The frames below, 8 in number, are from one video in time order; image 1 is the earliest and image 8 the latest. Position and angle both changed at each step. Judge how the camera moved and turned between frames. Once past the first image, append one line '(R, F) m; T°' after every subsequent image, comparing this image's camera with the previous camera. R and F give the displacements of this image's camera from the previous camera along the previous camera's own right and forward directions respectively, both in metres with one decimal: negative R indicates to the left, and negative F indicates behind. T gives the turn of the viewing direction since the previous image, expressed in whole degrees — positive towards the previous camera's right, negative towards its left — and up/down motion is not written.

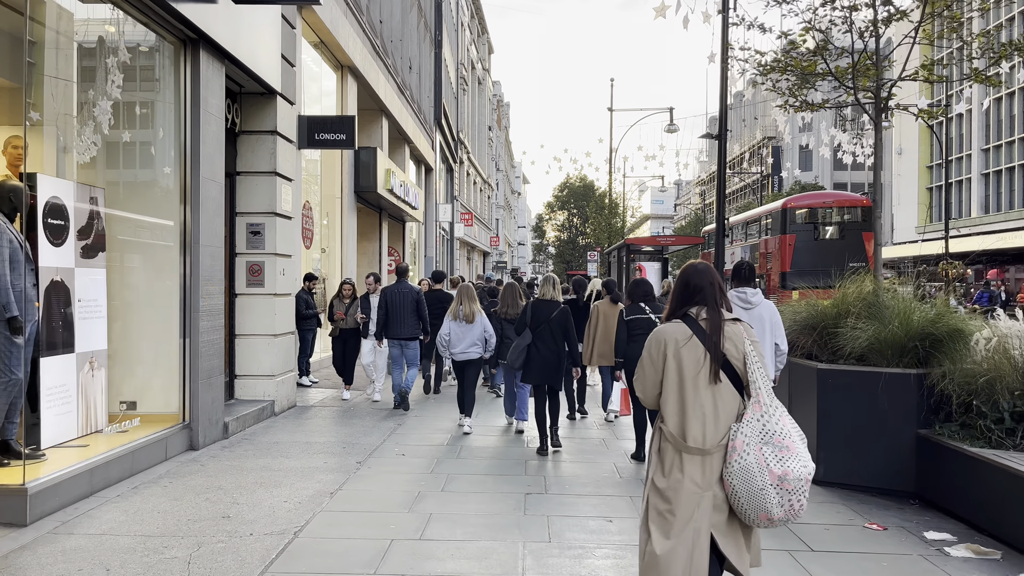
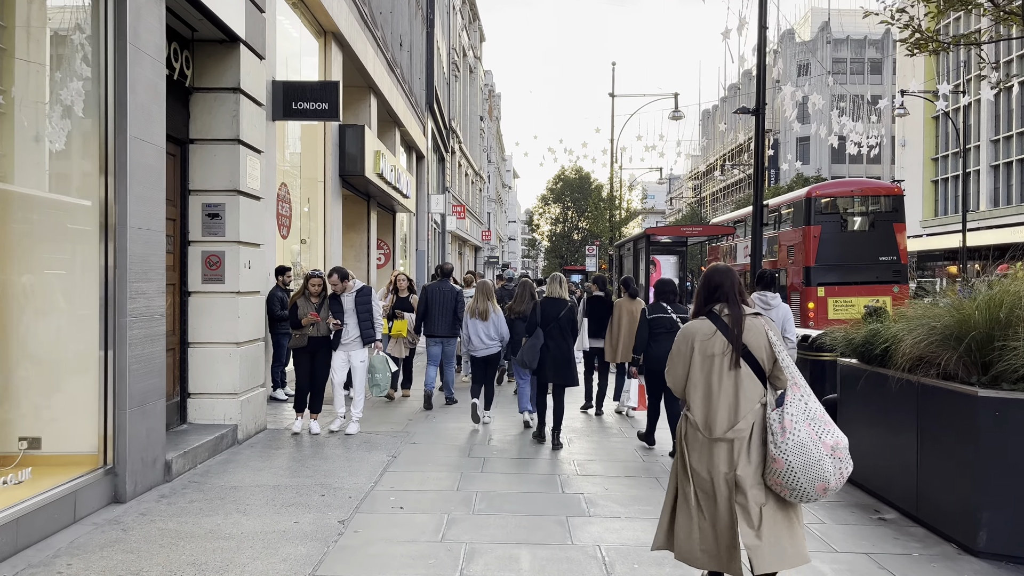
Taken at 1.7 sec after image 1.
(-0.3, +1.8) m; +1°
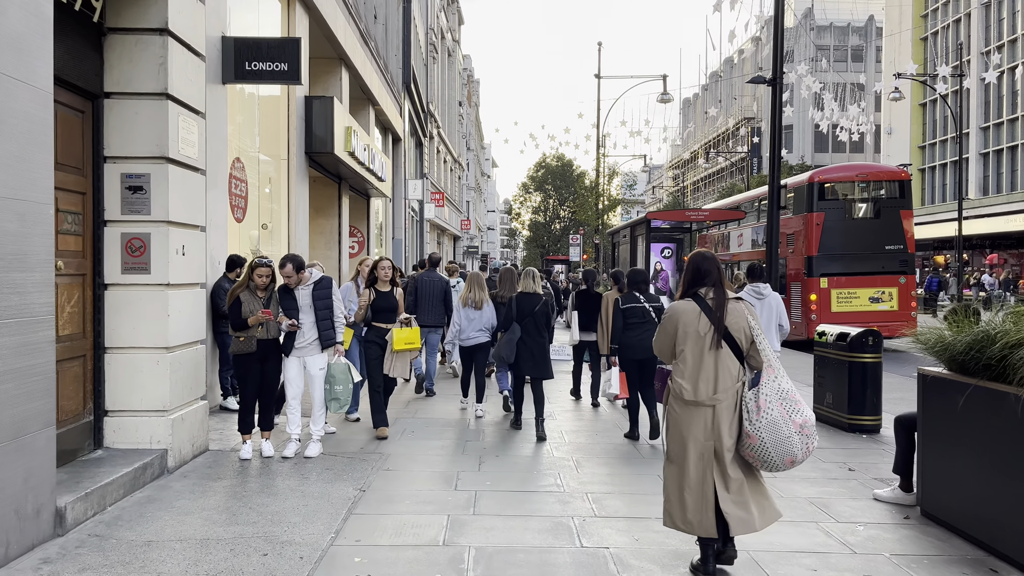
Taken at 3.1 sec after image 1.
(-0.1, +1.4) m; +2°
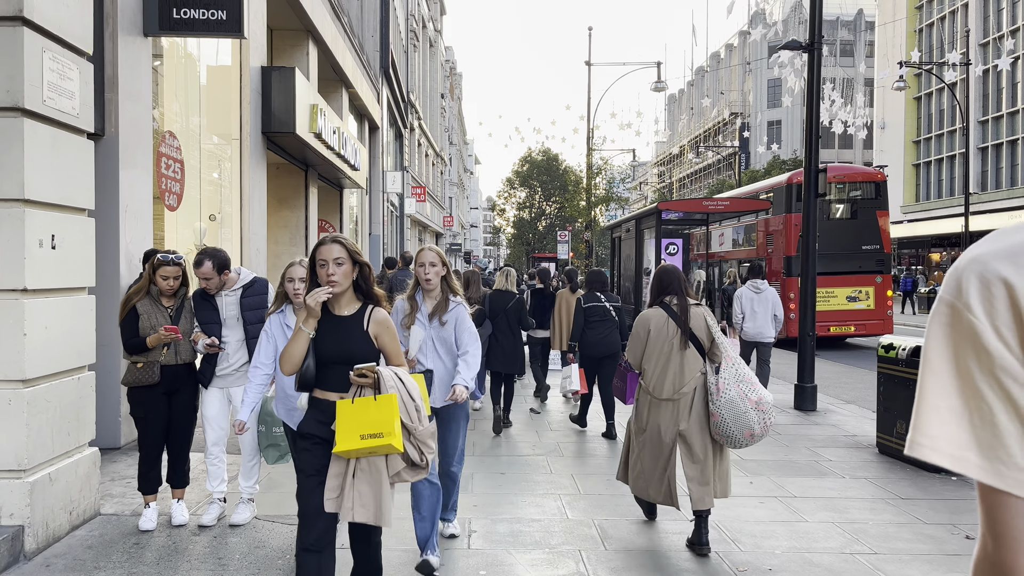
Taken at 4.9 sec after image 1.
(-0.1, +1.7) m; +1°
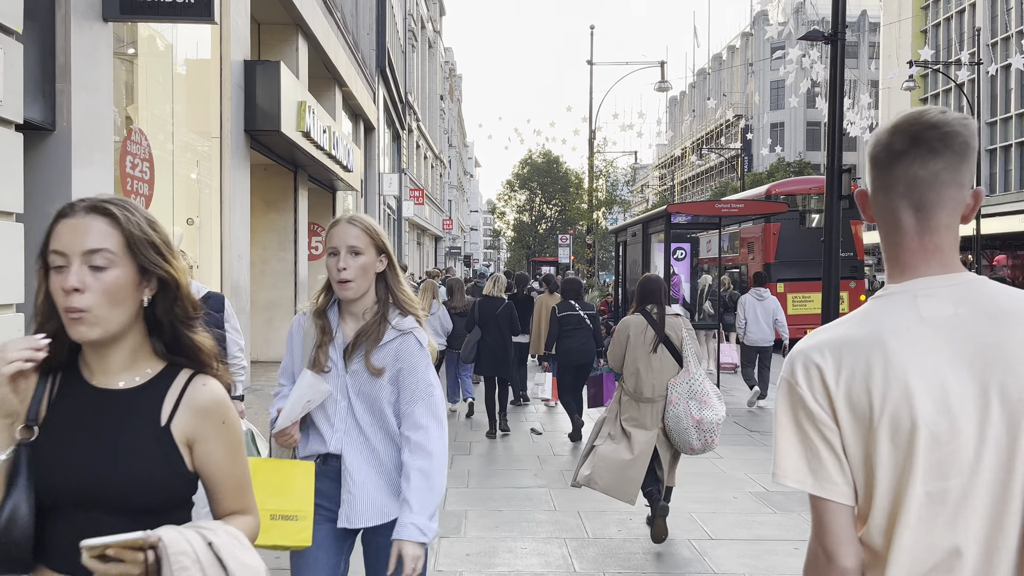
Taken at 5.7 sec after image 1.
(0.0, +0.7) m; 0°
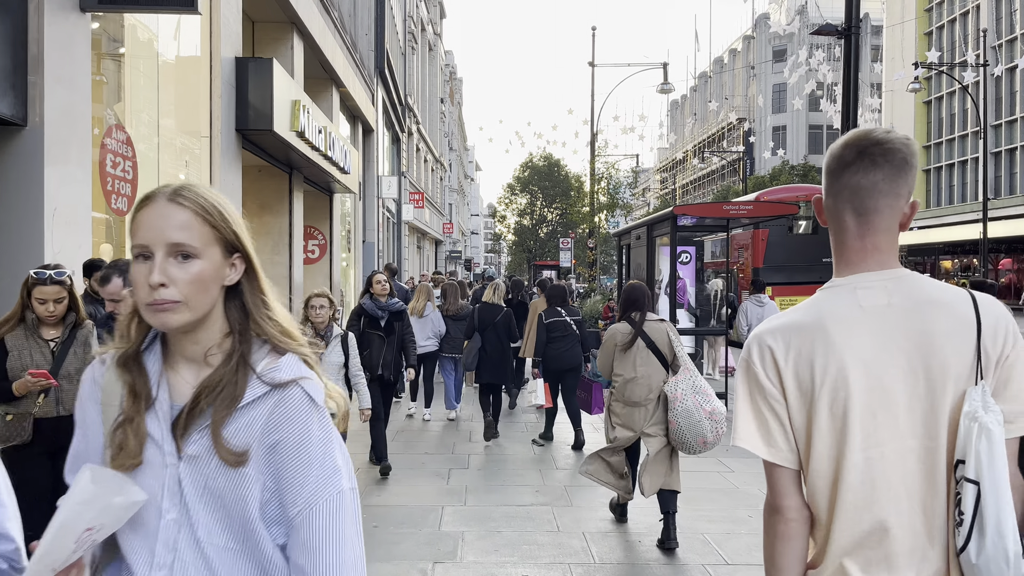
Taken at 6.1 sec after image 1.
(0.0, +0.4) m; 0°
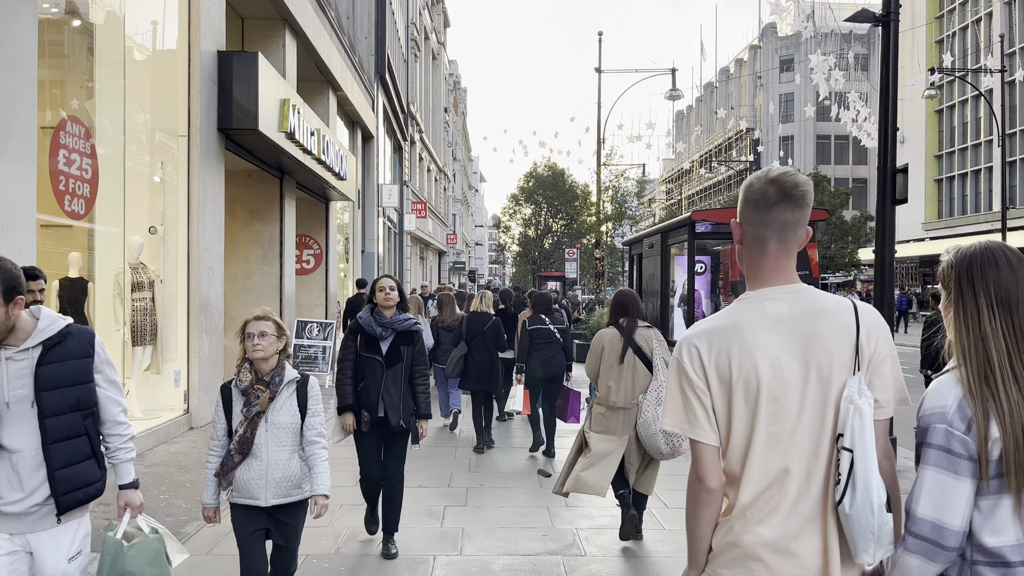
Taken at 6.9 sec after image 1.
(0.0, +0.8) m; 0°
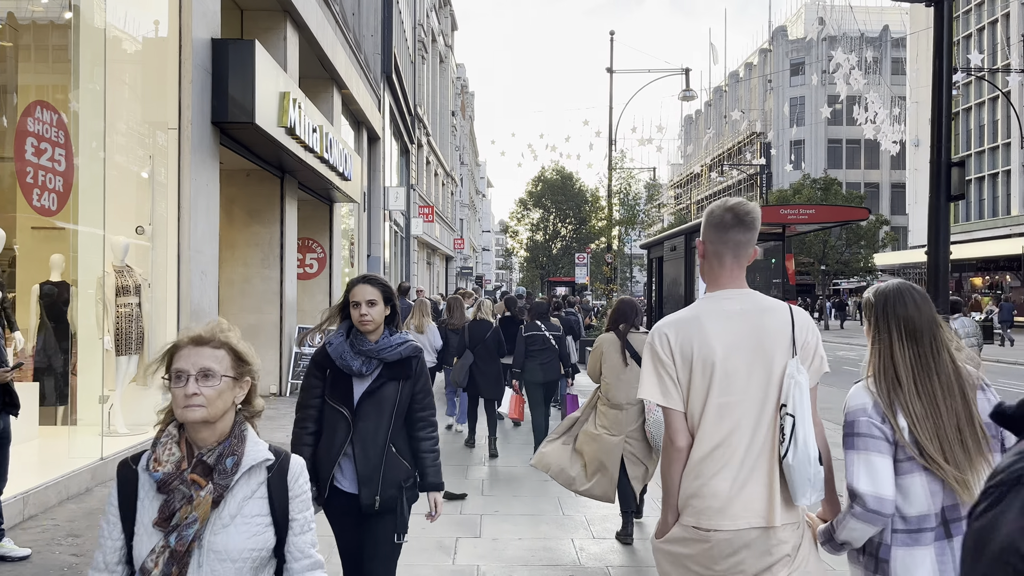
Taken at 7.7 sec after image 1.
(-0.1, +0.6) m; 0°
